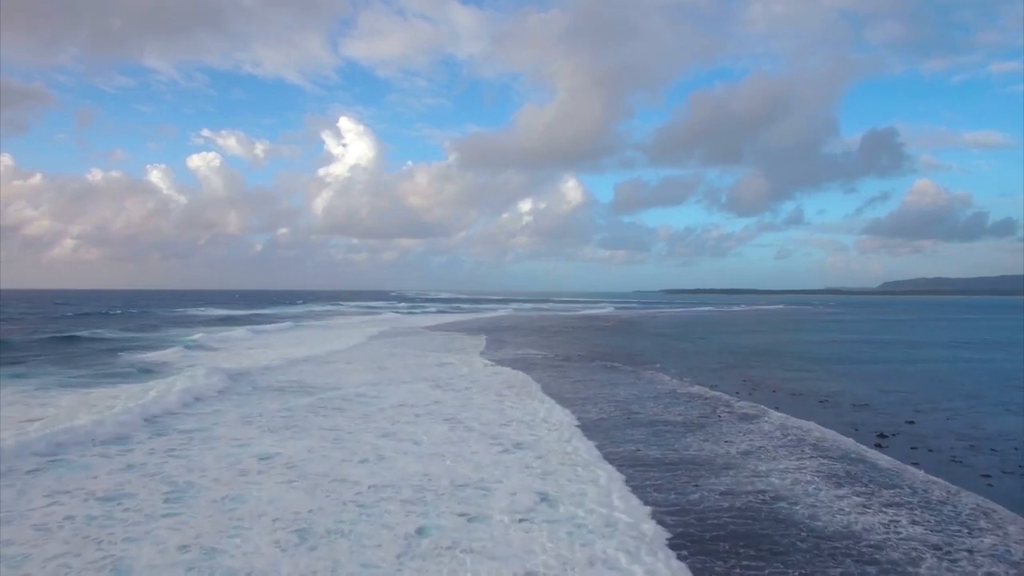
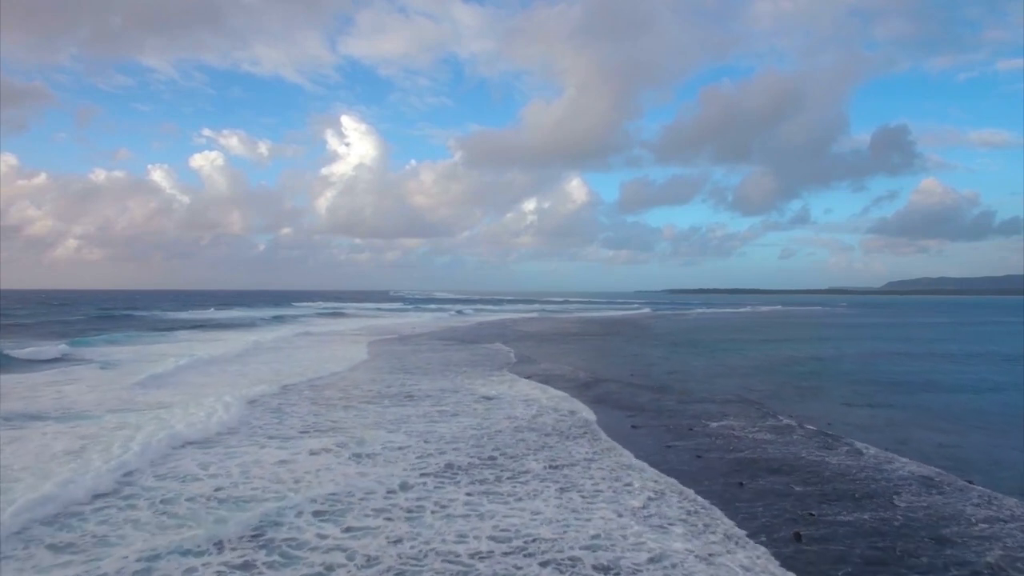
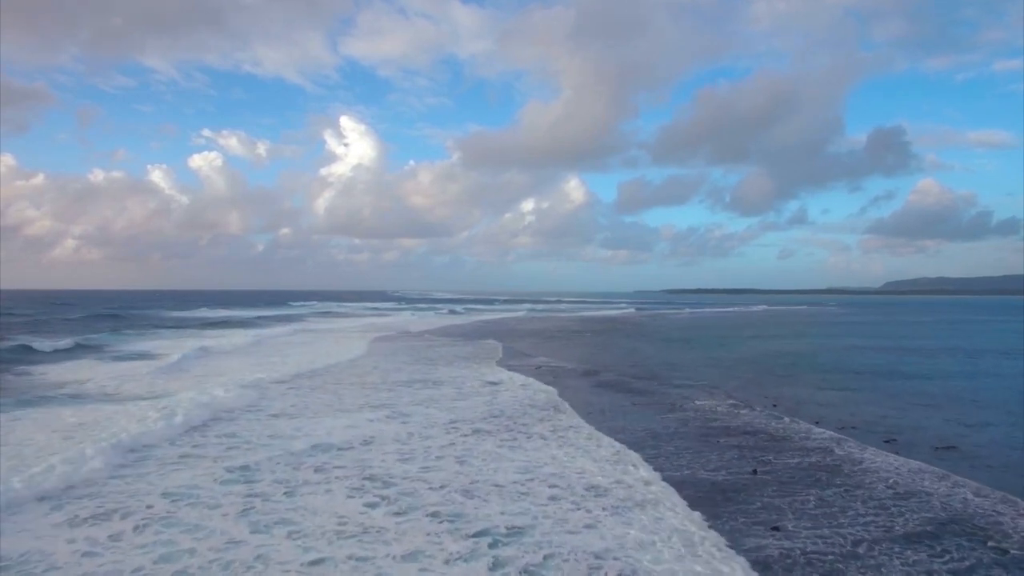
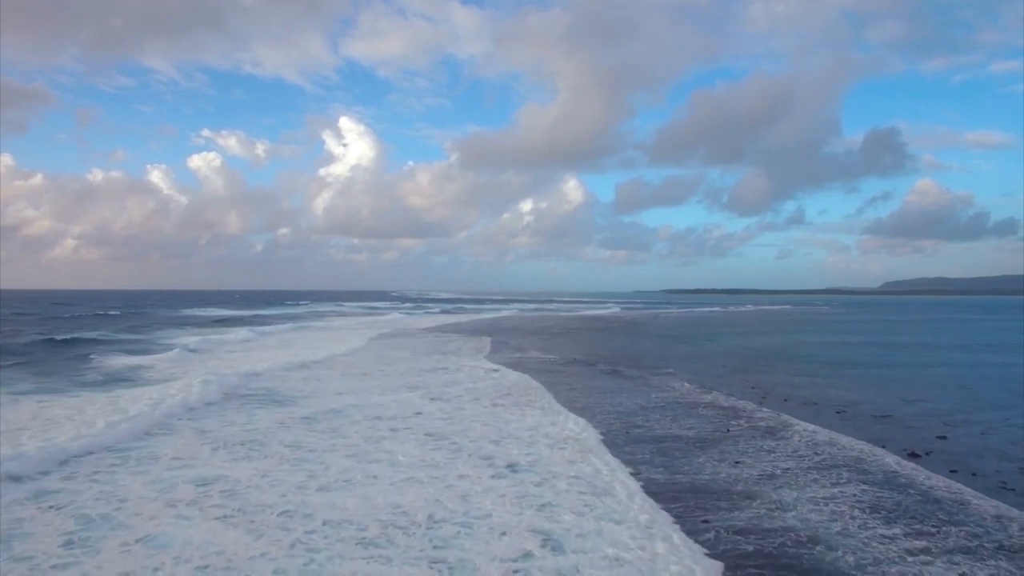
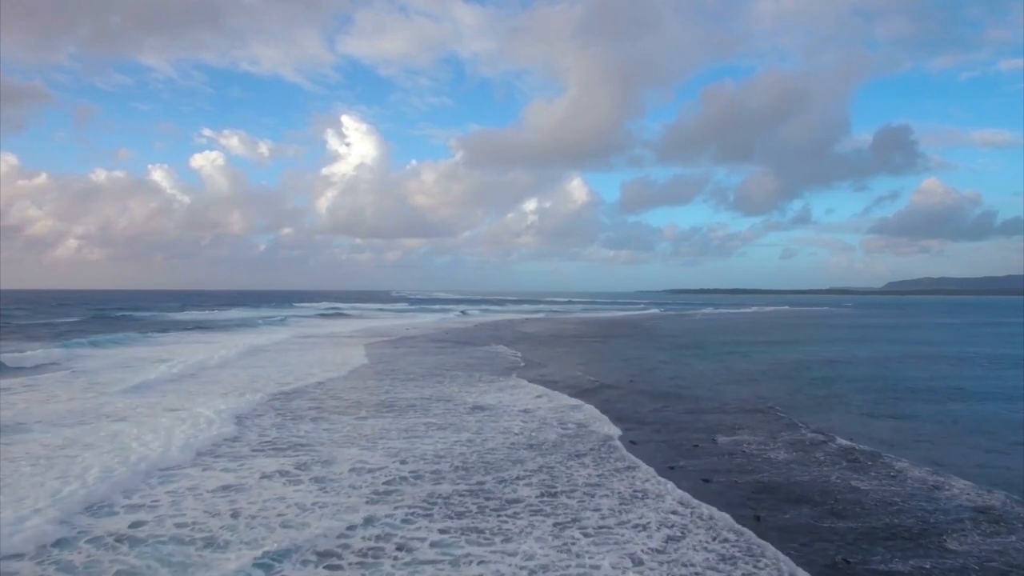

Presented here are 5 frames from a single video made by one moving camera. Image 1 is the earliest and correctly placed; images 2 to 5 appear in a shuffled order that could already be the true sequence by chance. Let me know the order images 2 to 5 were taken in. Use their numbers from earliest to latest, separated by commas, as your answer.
4, 3, 2, 5
